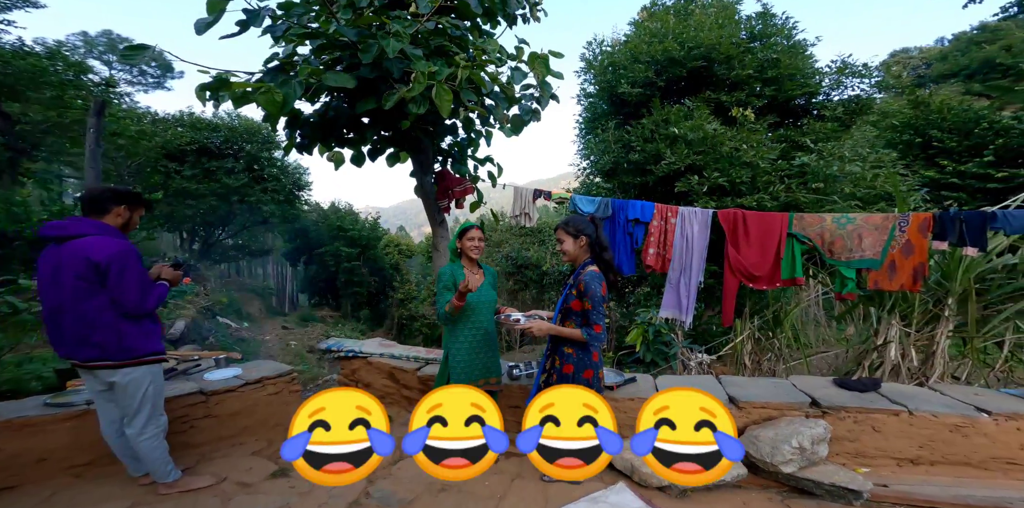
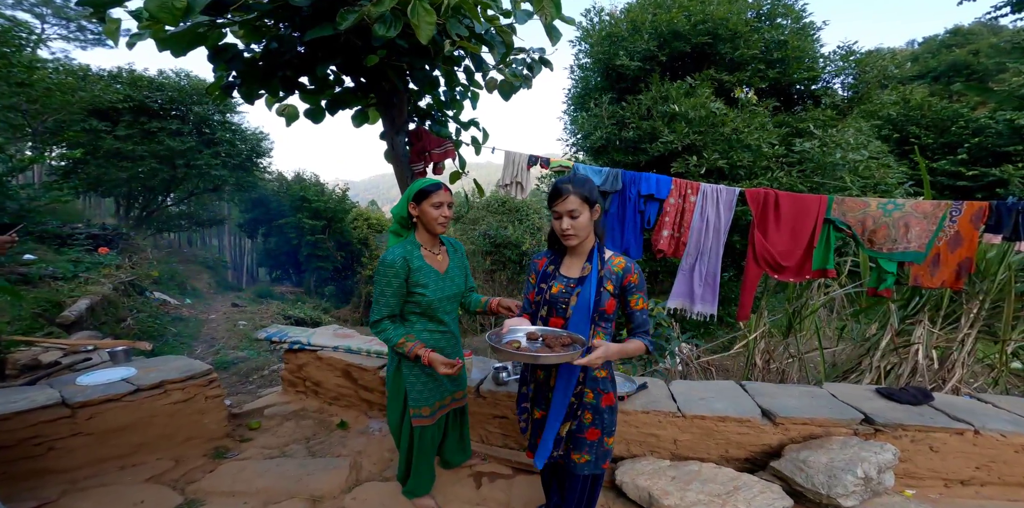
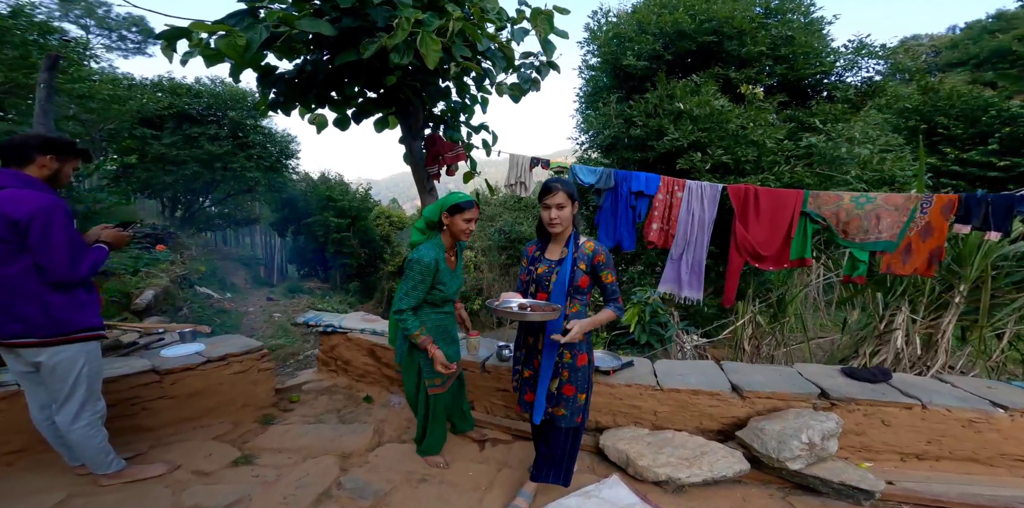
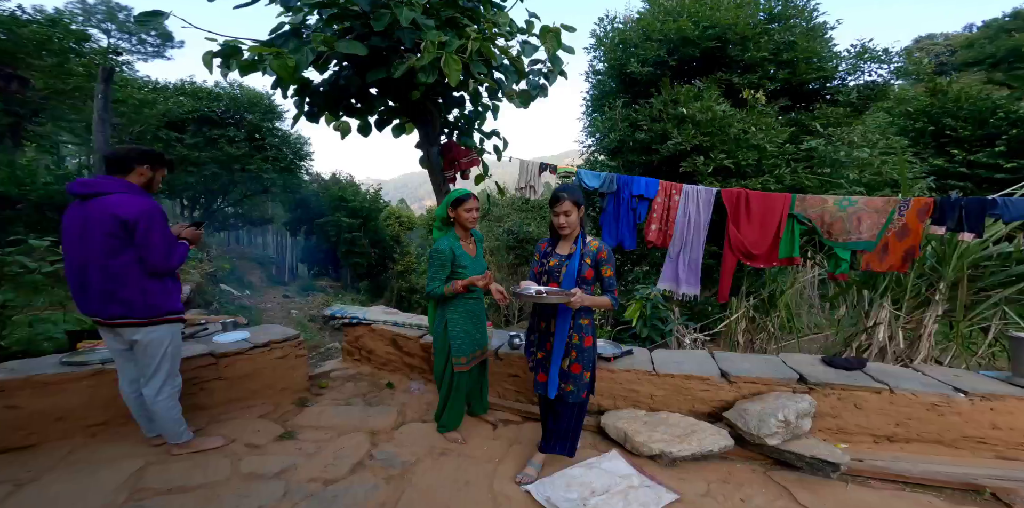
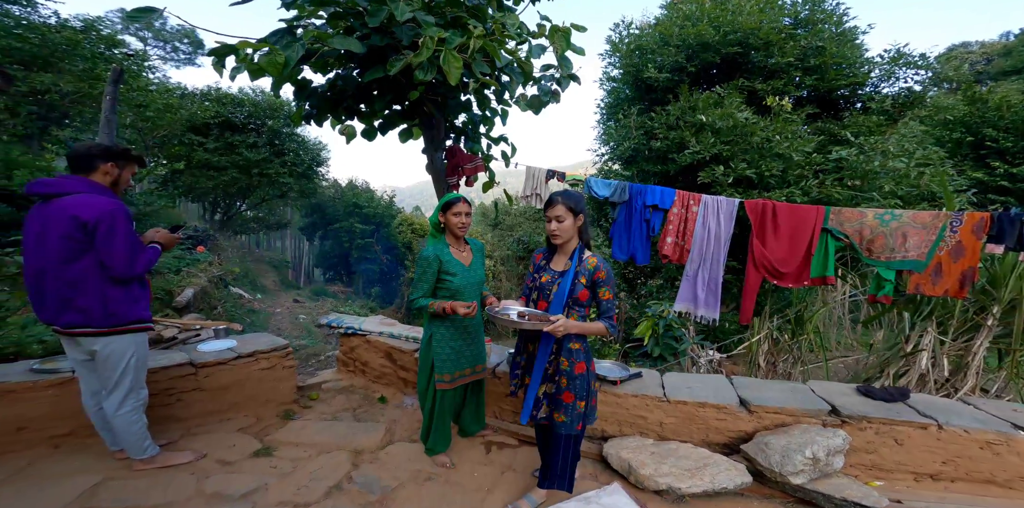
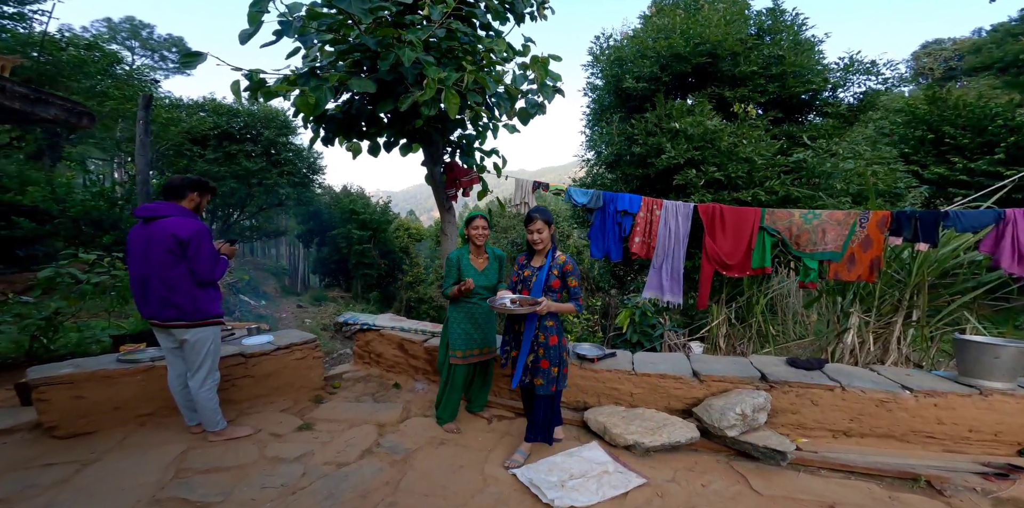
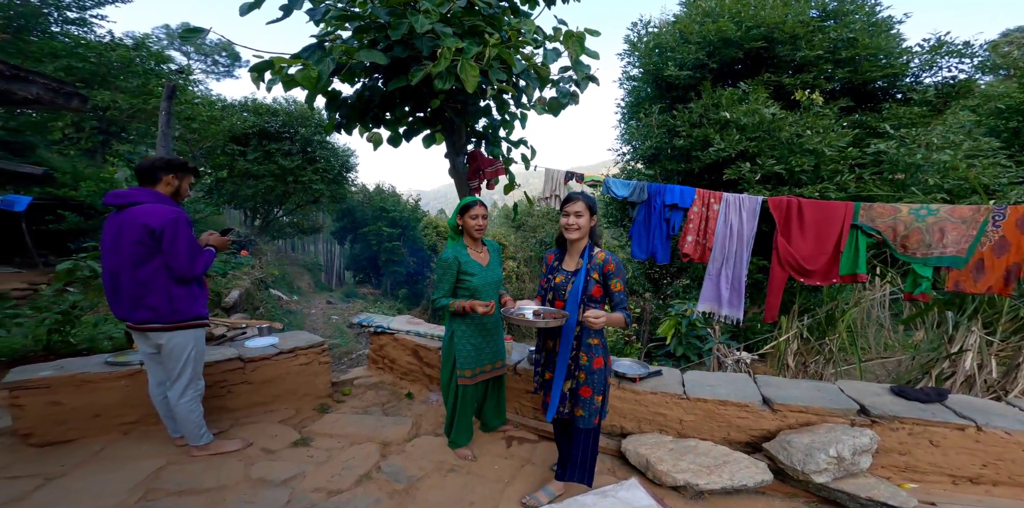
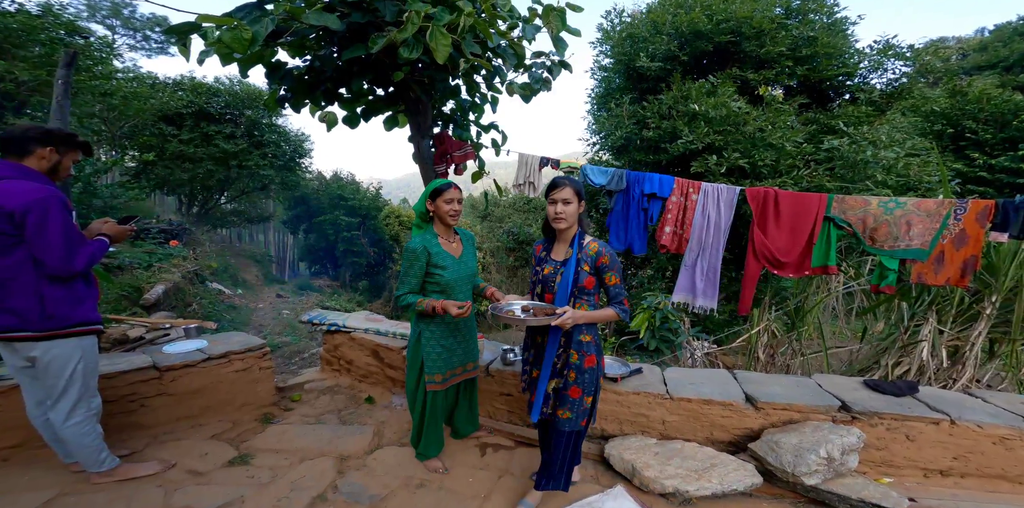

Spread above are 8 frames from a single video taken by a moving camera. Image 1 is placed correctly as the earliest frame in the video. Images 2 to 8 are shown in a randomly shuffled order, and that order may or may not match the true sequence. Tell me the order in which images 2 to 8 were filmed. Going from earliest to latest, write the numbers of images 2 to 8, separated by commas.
6, 4, 3, 2, 8, 5, 7
